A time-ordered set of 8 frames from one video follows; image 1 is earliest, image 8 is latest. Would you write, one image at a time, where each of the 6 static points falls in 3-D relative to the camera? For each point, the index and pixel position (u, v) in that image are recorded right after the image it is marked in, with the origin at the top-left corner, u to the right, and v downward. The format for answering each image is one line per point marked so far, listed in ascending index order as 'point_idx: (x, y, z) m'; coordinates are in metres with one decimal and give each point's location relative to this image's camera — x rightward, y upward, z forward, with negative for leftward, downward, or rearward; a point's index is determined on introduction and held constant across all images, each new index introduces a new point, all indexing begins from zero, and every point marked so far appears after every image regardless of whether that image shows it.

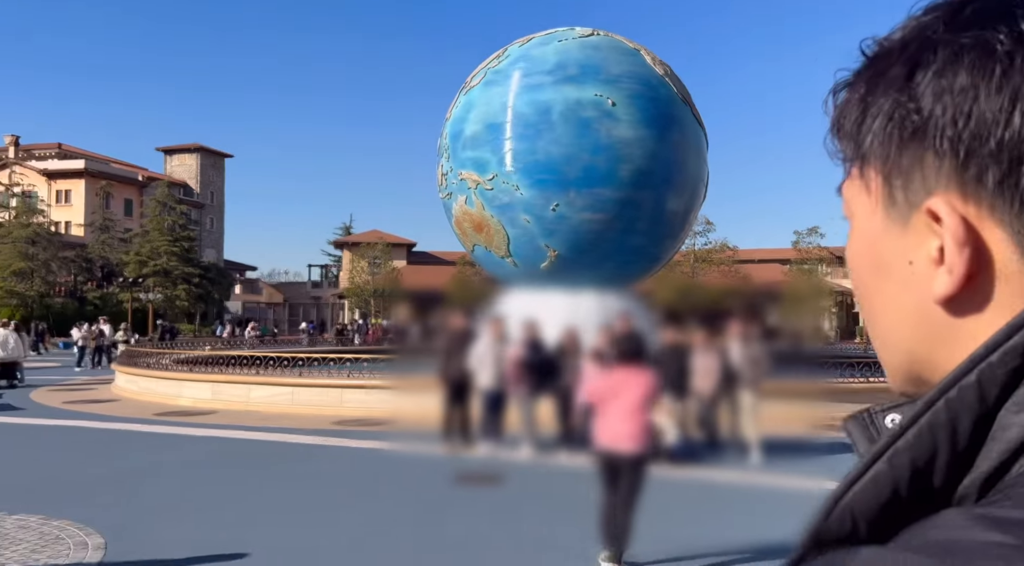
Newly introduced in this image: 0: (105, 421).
0: (-5.8, -2.0, +13.5) m
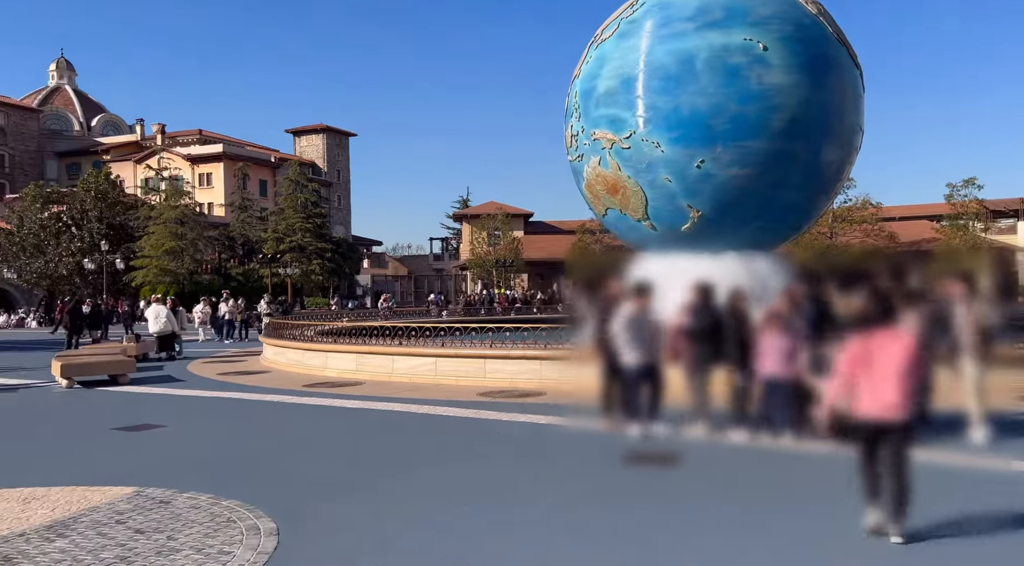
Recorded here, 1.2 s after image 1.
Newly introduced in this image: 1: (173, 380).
0: (-3.7, -1.6, +14.0) m
1: (-6.5, -1.9, +18.4) m
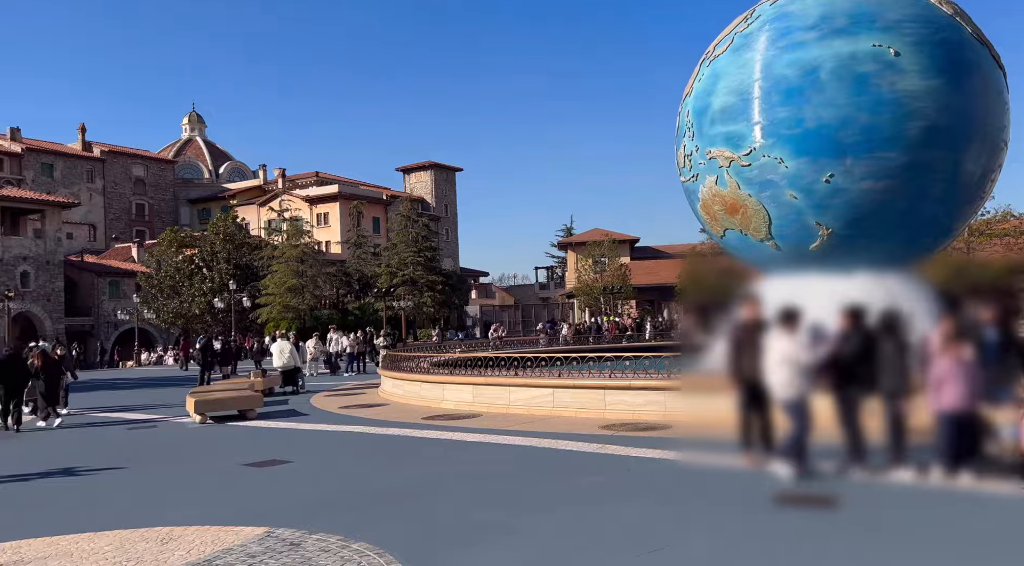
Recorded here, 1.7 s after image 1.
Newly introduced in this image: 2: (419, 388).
0: (-2.0, -2.1, +14.1) m
1: (-4.2, -2.6, +18.9) m
2: (-1.7, -1.9, +17.4) m
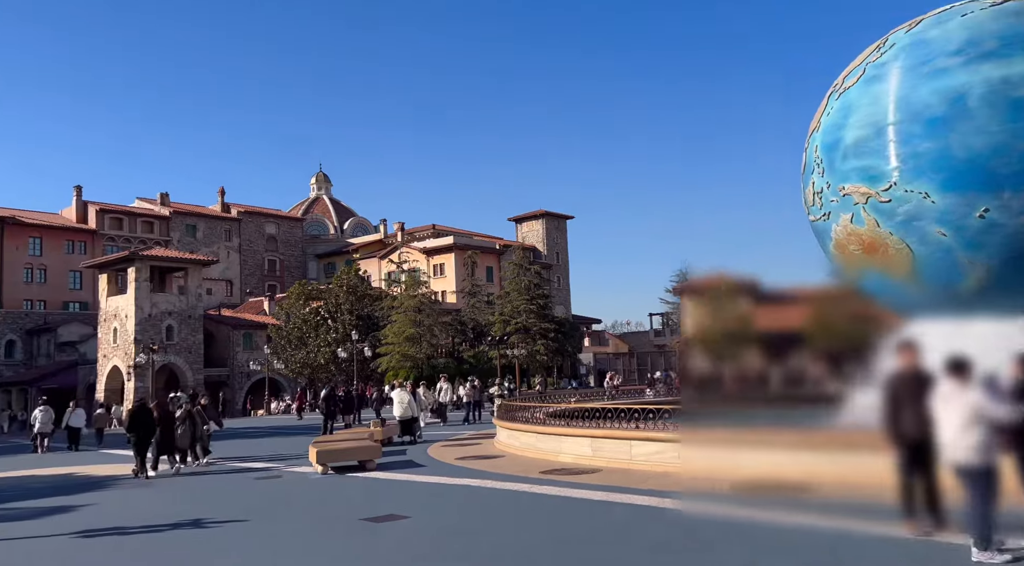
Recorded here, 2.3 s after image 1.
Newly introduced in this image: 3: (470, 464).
0: (-0.2, -2.9, +13.8) m
1: (-1.9, -3.6, +18.7) m
2: (+0.4, -2.8, +17.0) m
3: (-0.8, -3.3, +17.1) m
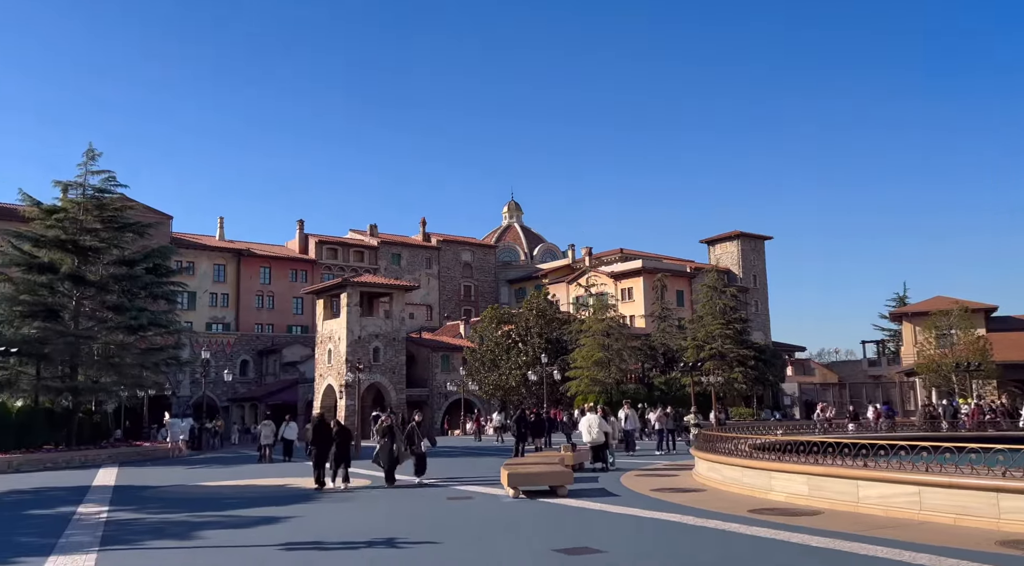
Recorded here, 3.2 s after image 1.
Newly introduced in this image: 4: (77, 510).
0: (+2.5, -3.1, +12.8) m
1: (+1.9, -4.0, +17.9) m
2: (+3.8, -3.2, +15.8) m
3: (+2.6, -3.6, +16.1) m
4: (-6.6, -3.4, +14.6) m
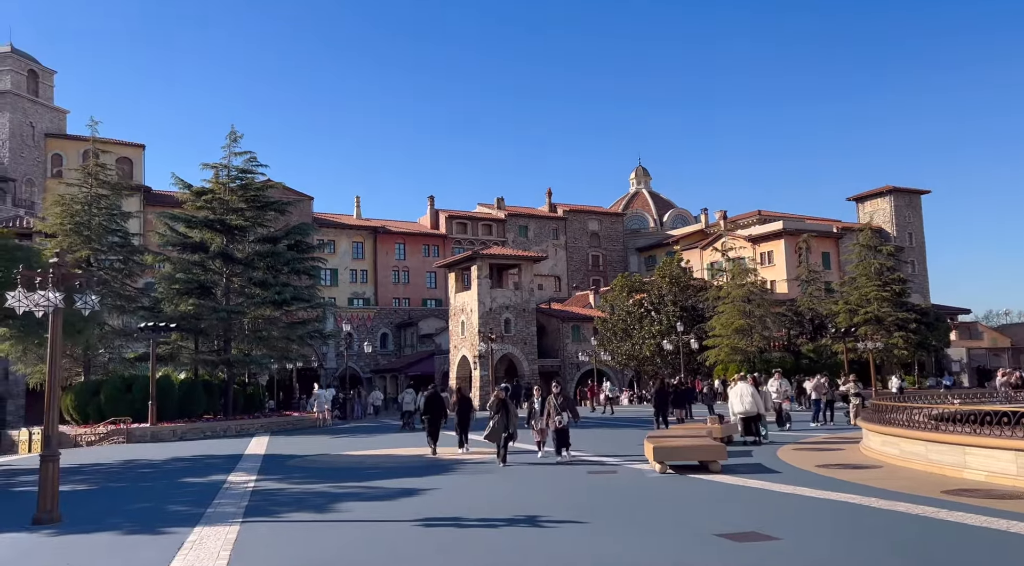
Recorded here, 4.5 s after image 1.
0: (+4.4, -2.5, +11.2) m
1: (+4.5, -3.3, +16.4) m
2: (+6.0, -2.5, +14.1) m
3: (+5.0, -2.9, +14.5) m
4: (-4.4, -3.0, +14.3) m
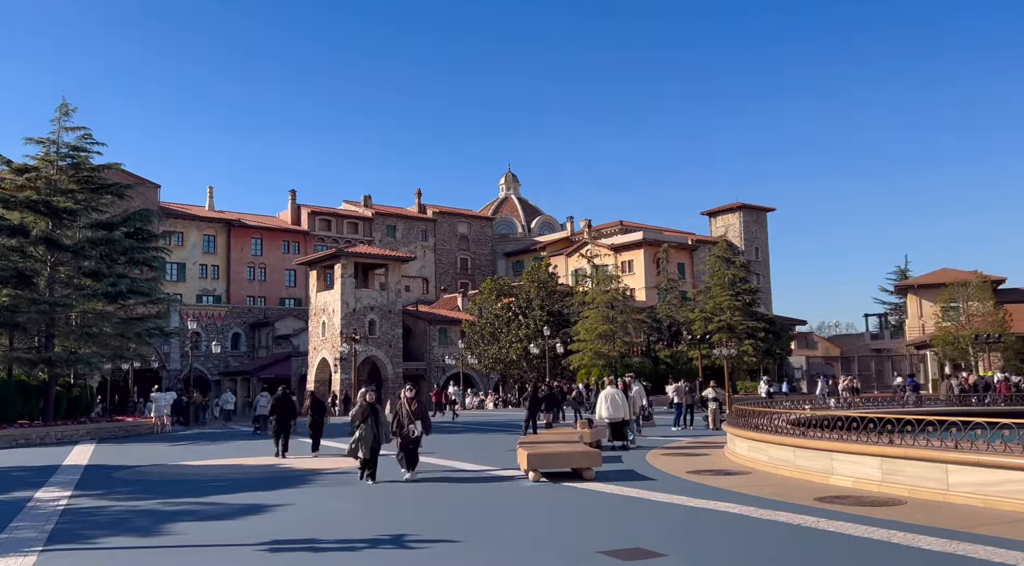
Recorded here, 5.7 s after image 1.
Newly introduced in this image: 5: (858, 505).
0: (+2.9, -2.5, +10.7) m
1: (+2.2, -3.3, +15.8) m
2: (+4.1, -2.5, +13.7) m
3: (+3.0, -2.9, +14.0) m
4: (-6.2, -2.8, +12.5) m
5: (+5.1, -3.2, +13.9) m
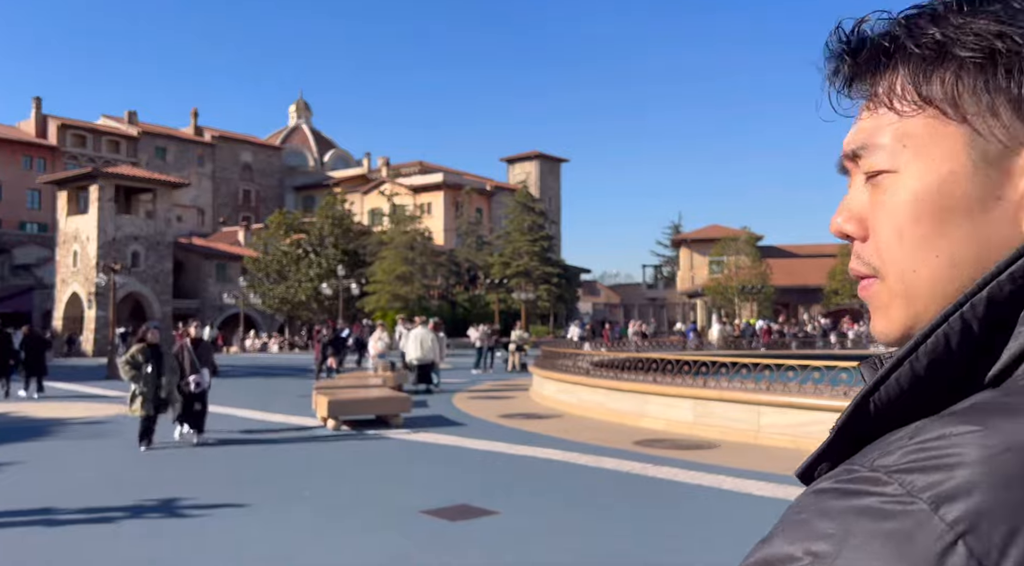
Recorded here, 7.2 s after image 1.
0: (+1.0, -1.7, +9.3) m
1: (-0.8, -2.1, +14.3) m
2: (+1.5, -1.5, +12.6) m
3: (+0.4, -1.9, +12.7) m
4: (-8.3, -1.7, +9.1) m
5: (+2.4, -2.3, +13.0) m
